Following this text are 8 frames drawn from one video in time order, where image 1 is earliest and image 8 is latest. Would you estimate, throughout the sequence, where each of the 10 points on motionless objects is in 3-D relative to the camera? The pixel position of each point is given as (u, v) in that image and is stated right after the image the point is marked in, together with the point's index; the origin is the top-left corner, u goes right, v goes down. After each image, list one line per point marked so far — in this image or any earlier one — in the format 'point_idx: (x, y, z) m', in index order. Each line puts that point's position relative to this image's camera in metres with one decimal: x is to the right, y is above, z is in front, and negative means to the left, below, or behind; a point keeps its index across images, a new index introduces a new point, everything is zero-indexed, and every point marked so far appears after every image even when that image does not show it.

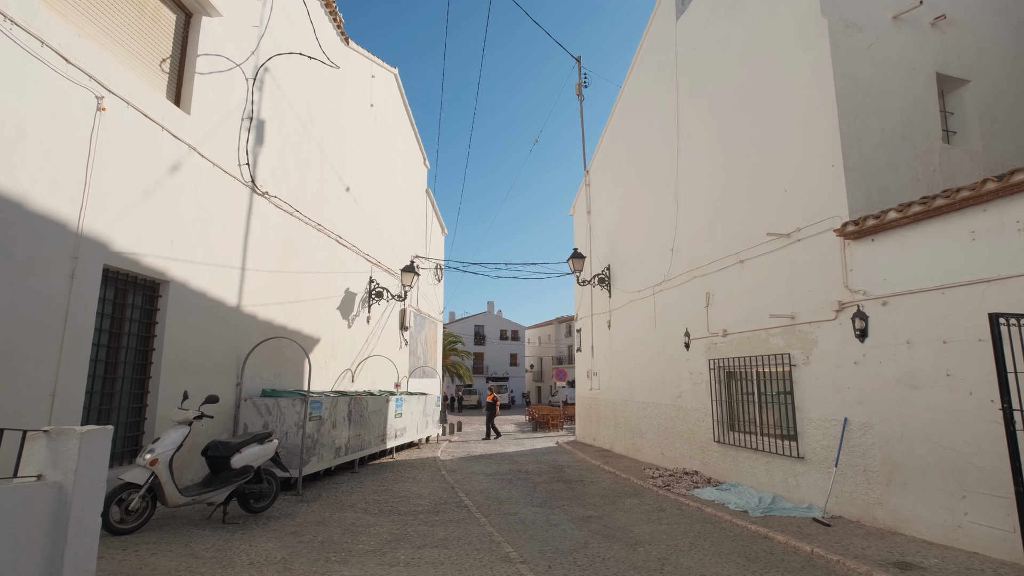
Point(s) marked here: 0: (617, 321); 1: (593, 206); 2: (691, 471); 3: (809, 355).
0: (+2.5, -0.8, +12.6) m
1: (+2.2, +2.2, +14.6) m
2: (+3.0, -3.0, +8.8) m
3: (+3.6, -0.8, +6.5) m
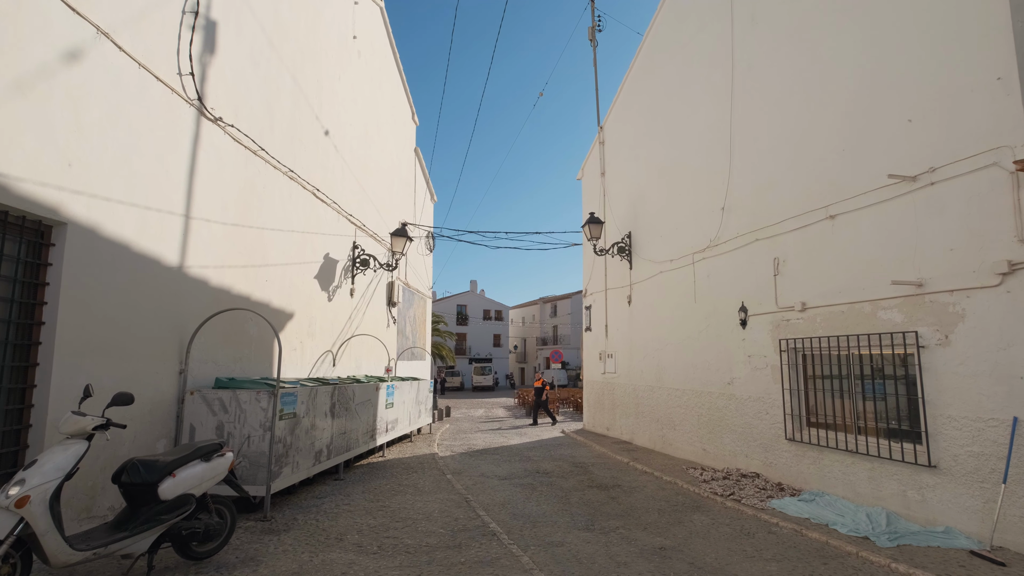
0: (+2.6, -0.2, +11.0) m
1: (+2.3, +2.9, +12.9) m
2: (+3.3, -2.5, +7.3) m
3: (+4.0, -0.4, +4.9) m
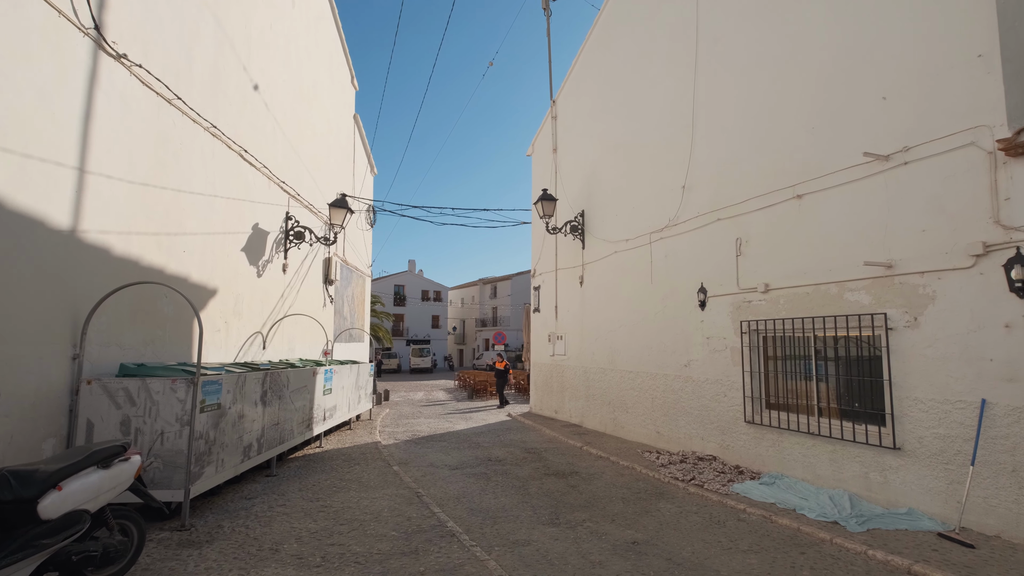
0: (+1.6, +0.2, +10.8) m
1: (+1.1, +3.4, +12.5) m
2: (+2.6, -2.3, +7.3) m
3: (+3.7, -0.2, +4.9) m
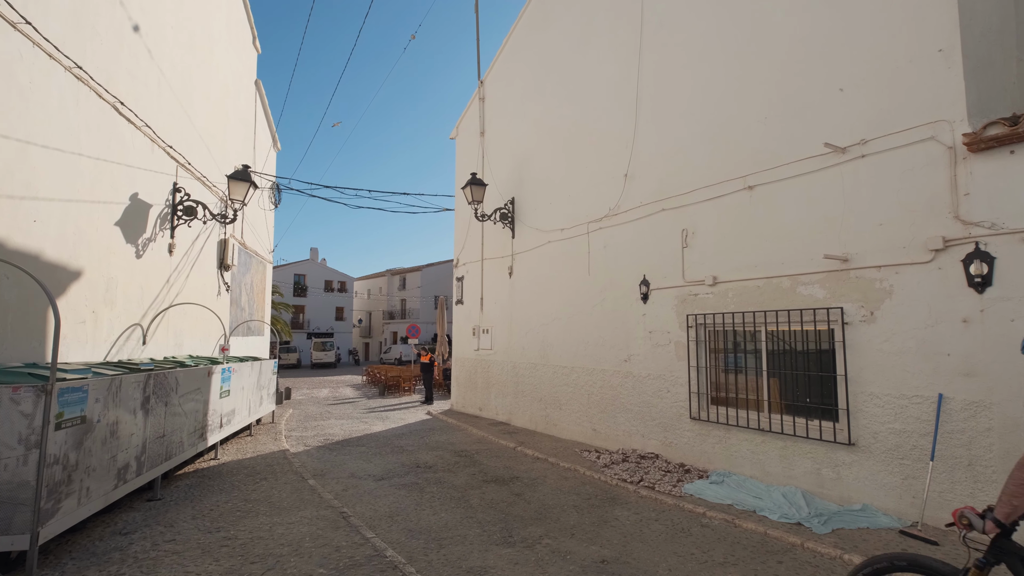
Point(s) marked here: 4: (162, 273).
0: (+0.2, +0.4, +10.3) m
1: (-0.5, +3.6, +11.8) m
2: (+1.8, -2.2, +7.0) m
3: (+3.3, -0.2, +4.8) m
4: (-4.9, +0.2, +7.5) m
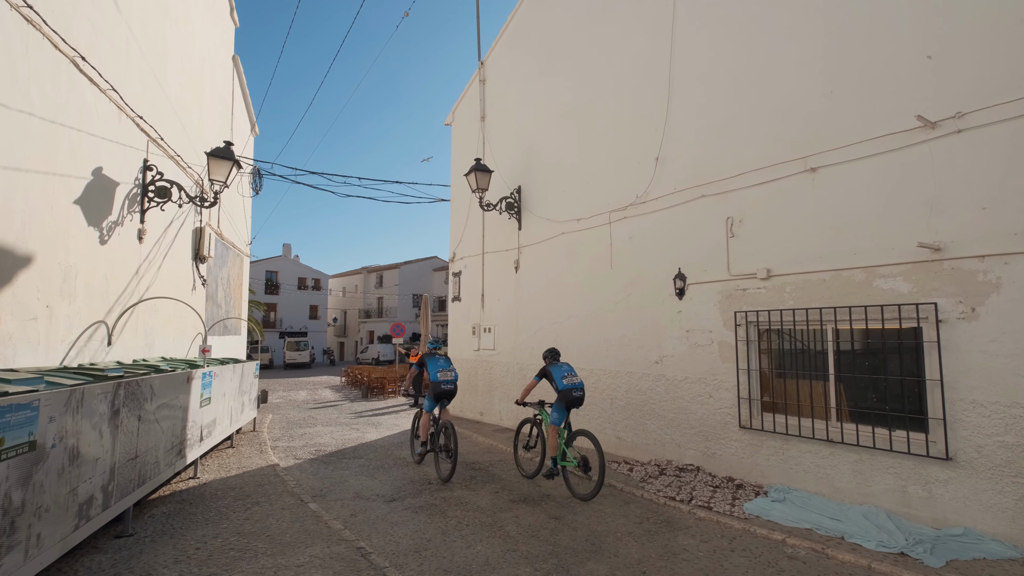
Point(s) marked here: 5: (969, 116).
0: (+0.3, +0.5, +9.5) m
1: (-0.4, +3.7, +11.0) m
2: (+2.0, -2.1, +6.4) m
3: (+3.7, -0.1, +4.2) m
4: (-4.6, +0.3, +6.5) m
5: (+3.7, +1.4, +4.4) m
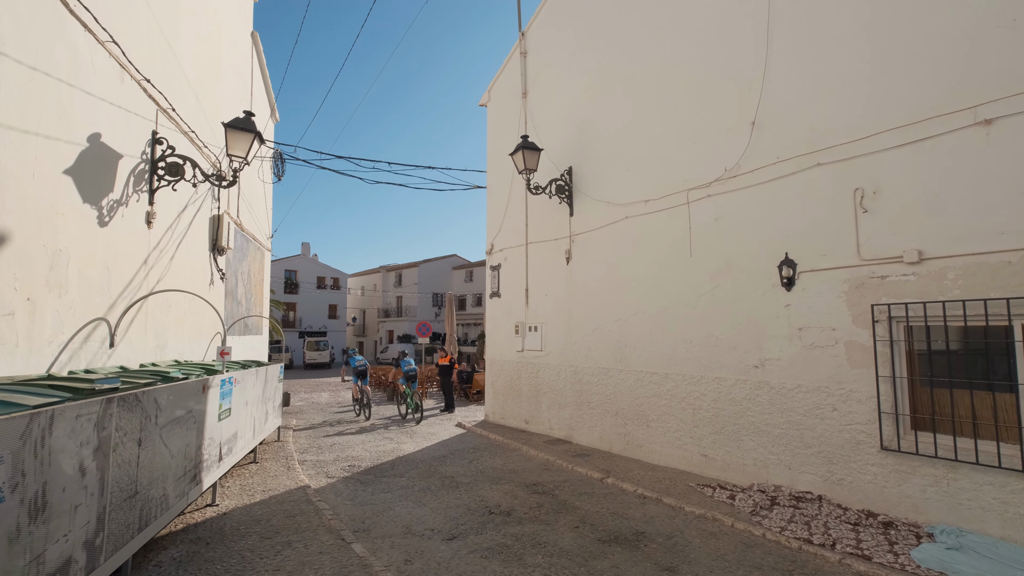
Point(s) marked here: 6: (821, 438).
0: (+1.2, +0.6, +8.4) m
1: (+0.4, +3.8, +9.9) m
2: (+2.8, -2.0, +5.2) m
3: (+4.4, 0.0, +3.1) m
4: (-3.9, +0.4, +5.5) m
5: (+4.4, +1.5, +3.2) m
6: (+3.0, -1.4, +5.1) m
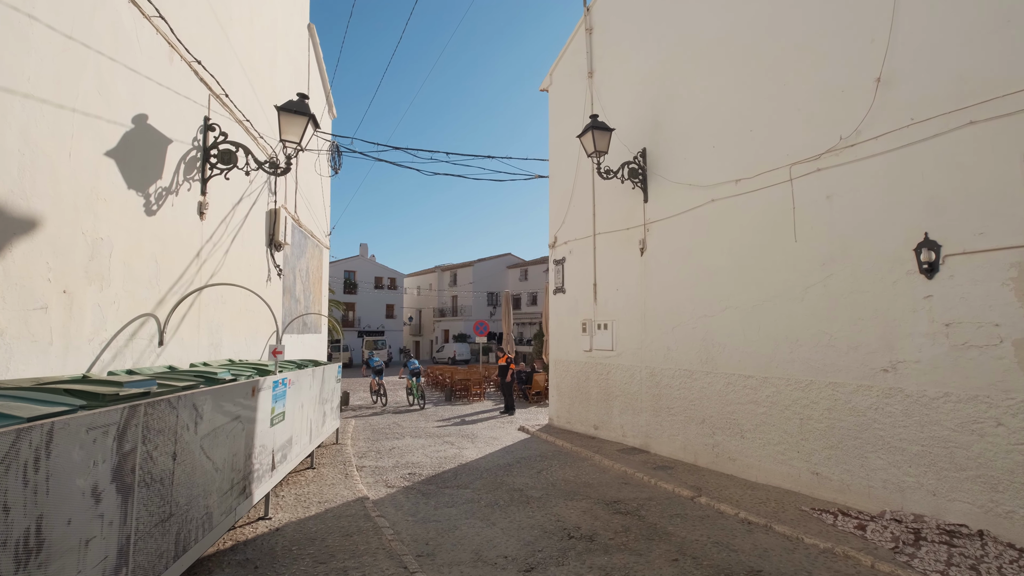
0: (+2.2, +0.7, +7.6) m
1: (+1.5, +3.9, +9.2) m
2: (+3.5, -1.9, +4.2) m
3: (+4.8, +0.1, +1.9) m
4: (-3.2, +0.4, +5.2) m
5: (+4.9, +1.6, +2.0) m
6: (+3.6, -1.3, +4.1) m
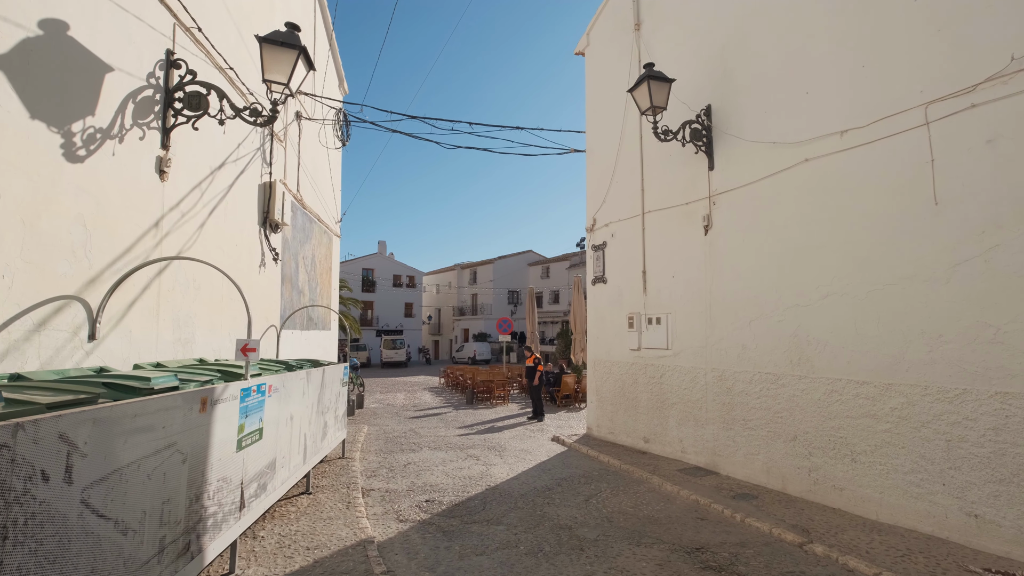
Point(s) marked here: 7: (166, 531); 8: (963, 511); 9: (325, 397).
0: (+2.6, +0.9, +6.2) m
1: (+2.0, +4.0, +7.8) m
2: (+3.8, -1.7, +2.8) m
3: (+5.0, +0.3, +0.5) m
4: (-2.8, +0.6, +4.0) m
5: (+5.1, +1.8, +0.6) m
6: (+4.0, -1.2, +2.7) m
7: (-1.6, -1.2, +2.6) m
8: (+3.4, -1.7, +4.0) m
9: (-2.0, -1.2, +5.9) m
